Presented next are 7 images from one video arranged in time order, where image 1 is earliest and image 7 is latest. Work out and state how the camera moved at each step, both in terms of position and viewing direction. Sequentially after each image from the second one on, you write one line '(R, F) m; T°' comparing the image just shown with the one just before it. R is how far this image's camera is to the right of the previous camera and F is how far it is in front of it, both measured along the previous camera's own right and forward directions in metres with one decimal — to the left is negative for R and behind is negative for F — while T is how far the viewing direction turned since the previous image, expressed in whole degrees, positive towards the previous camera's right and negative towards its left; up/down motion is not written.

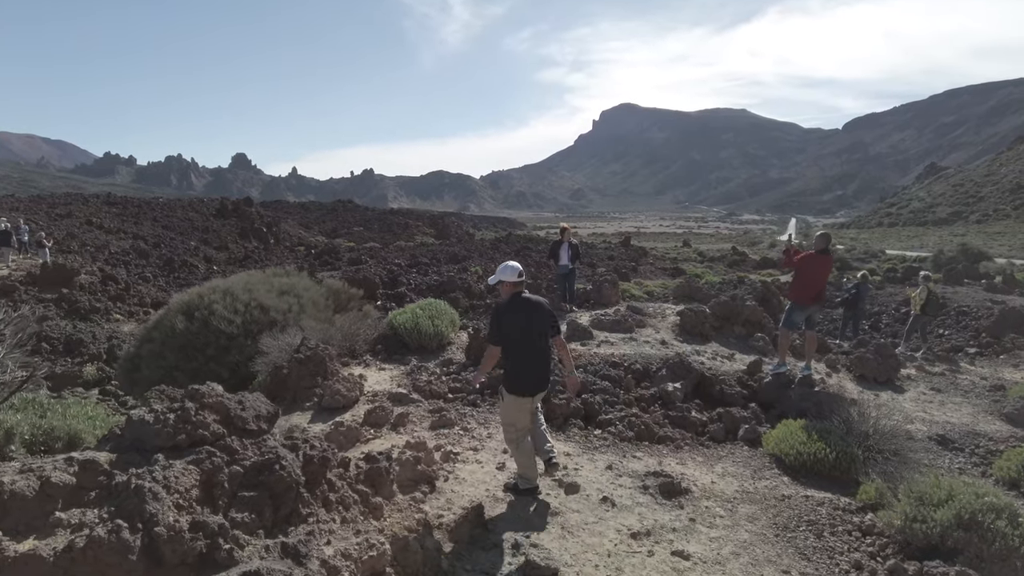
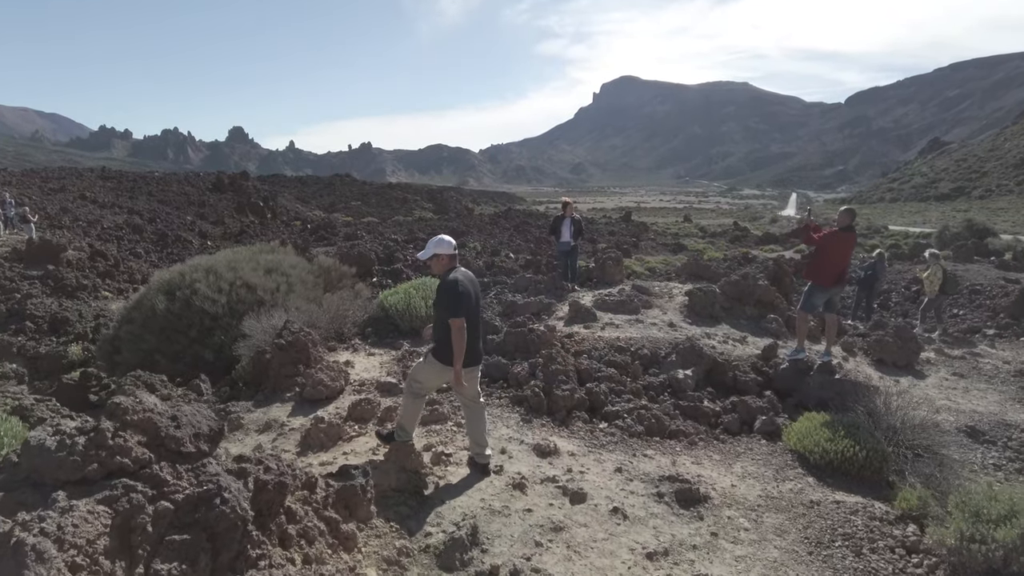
(0.0, +0.6) m; 0°
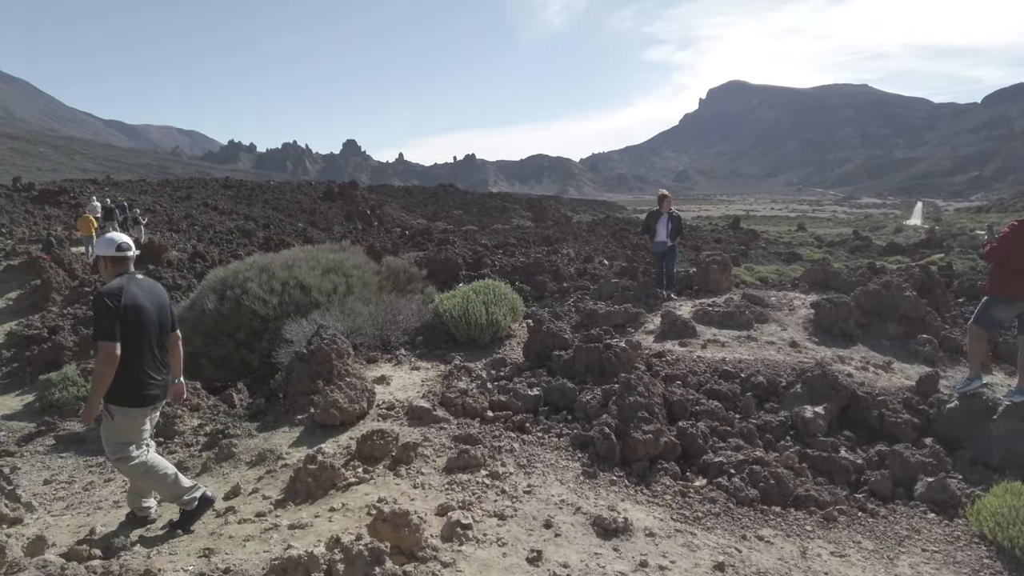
(+0.2, +1.4) m; -9°
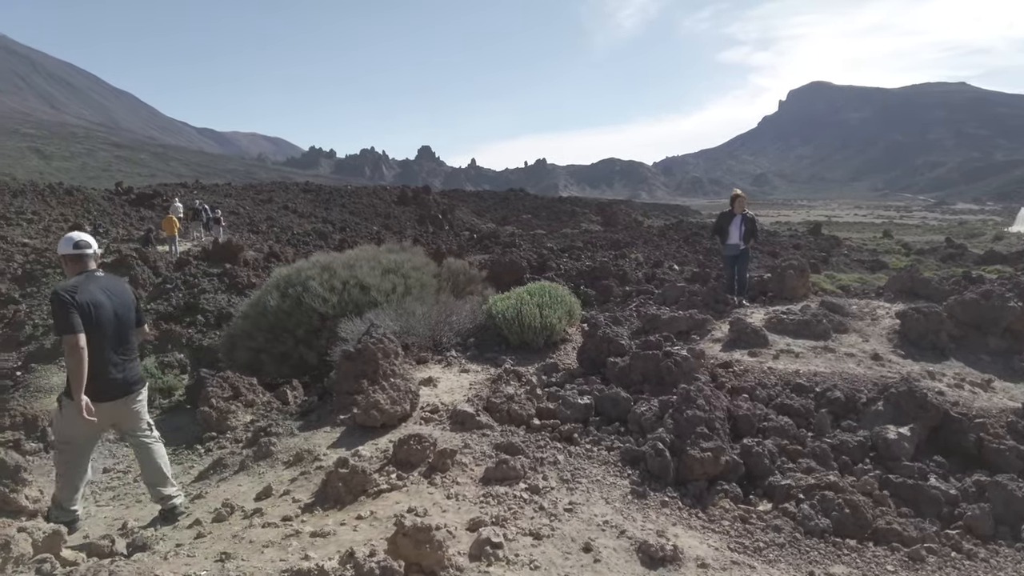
(+0.1, +0.3) m; -6°
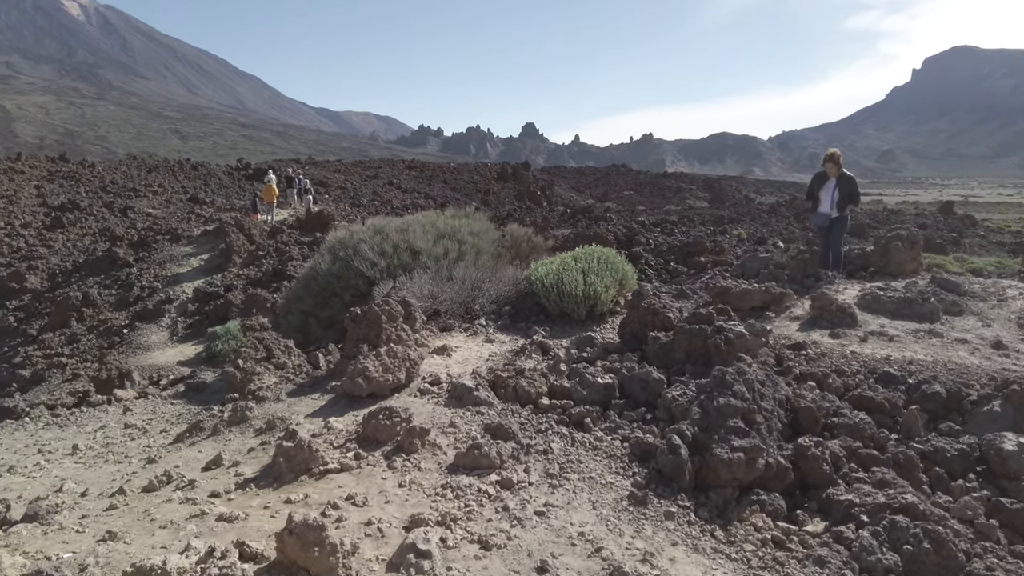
(+0.5, +0.7) m; -9°
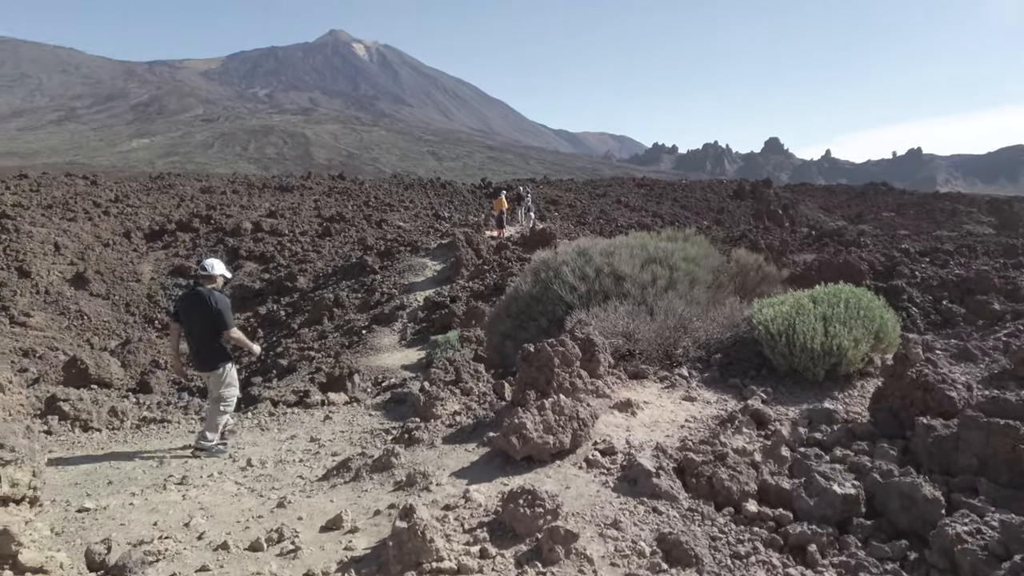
(+0.1, +0.8) m; -20°
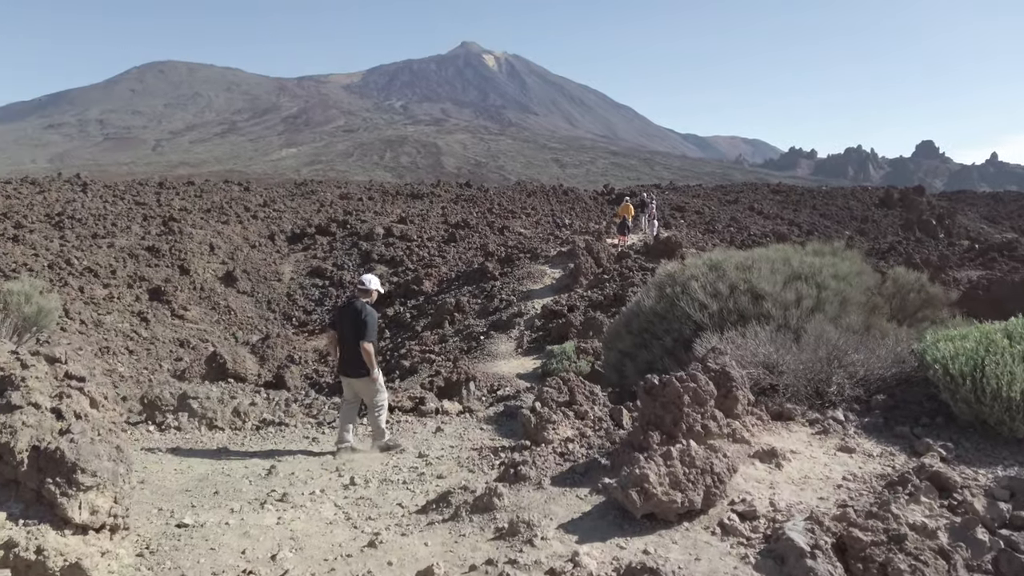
(0.0, +0.4) m; -10°
